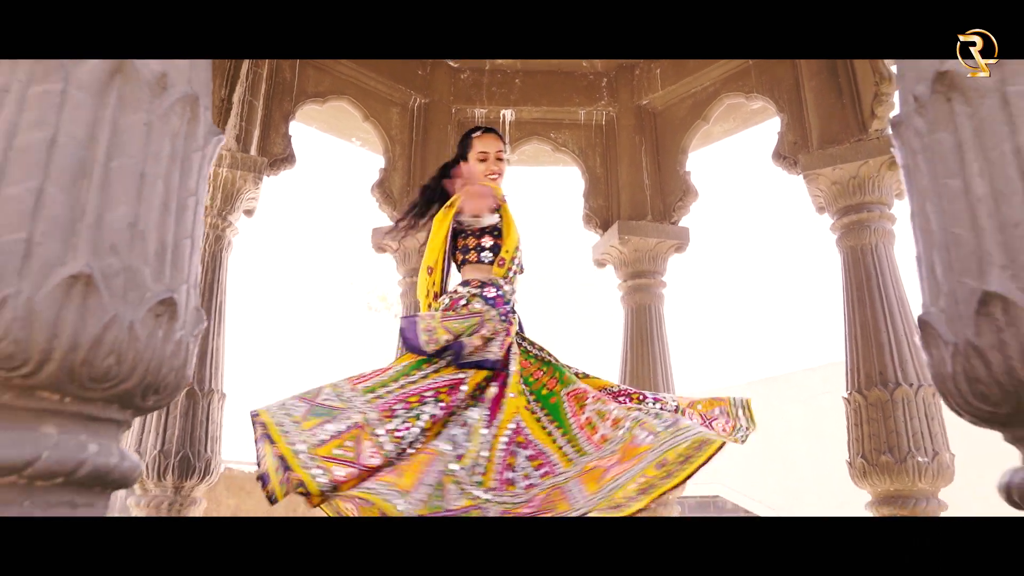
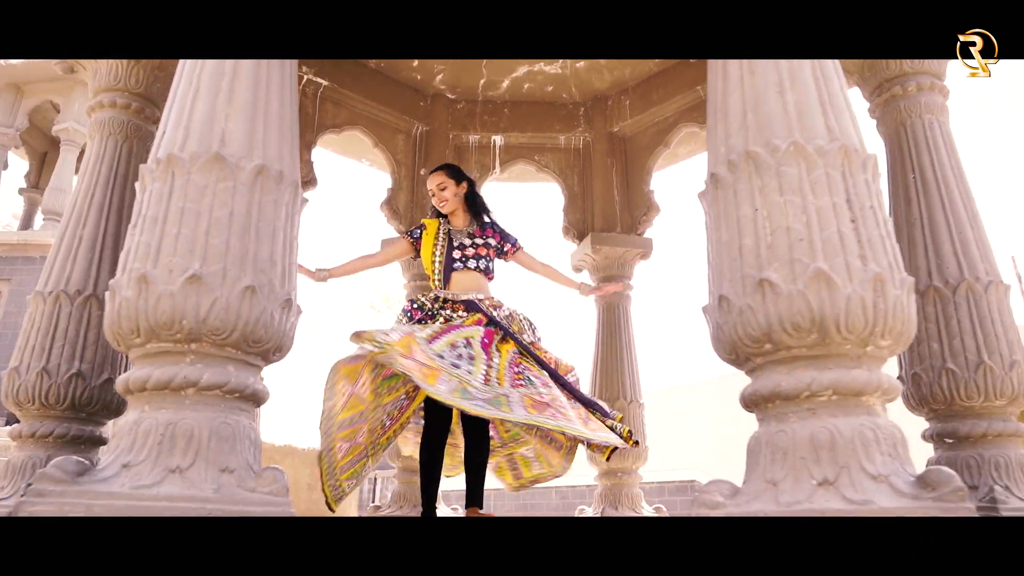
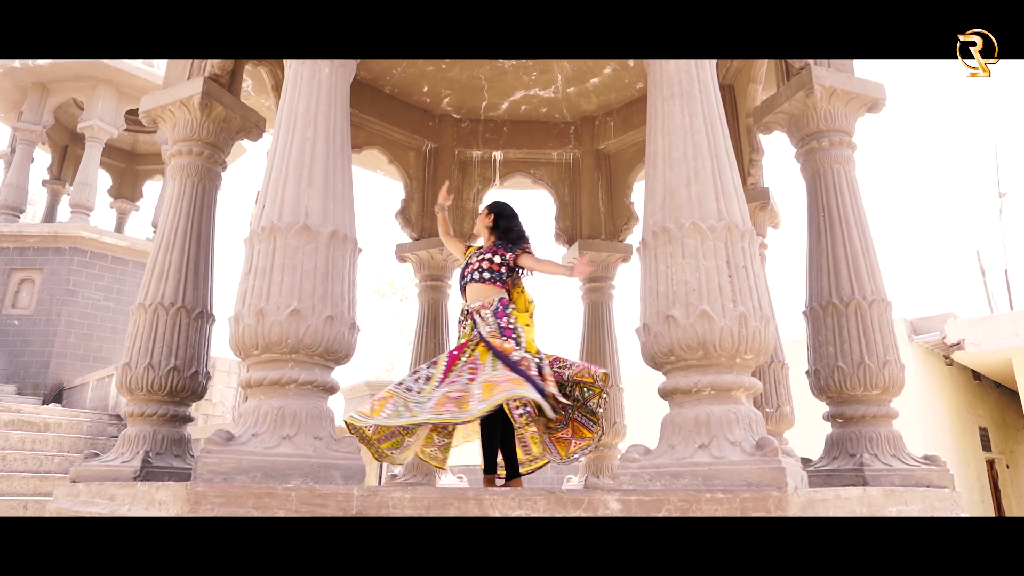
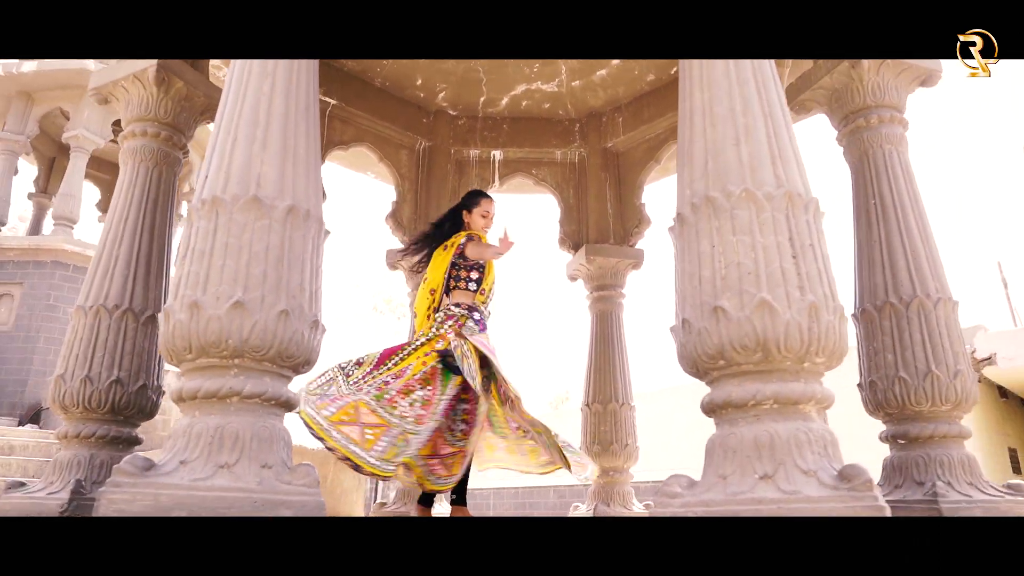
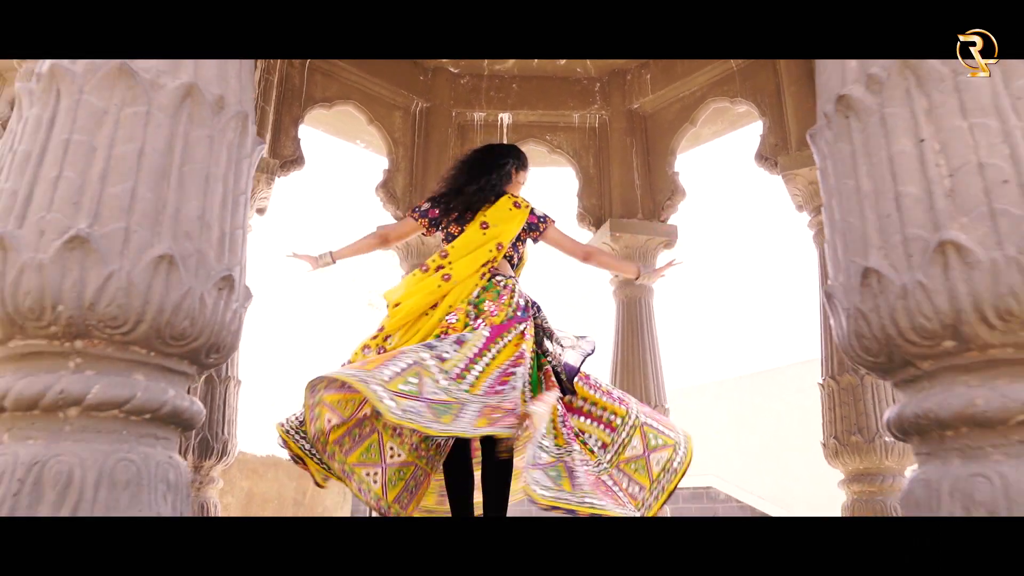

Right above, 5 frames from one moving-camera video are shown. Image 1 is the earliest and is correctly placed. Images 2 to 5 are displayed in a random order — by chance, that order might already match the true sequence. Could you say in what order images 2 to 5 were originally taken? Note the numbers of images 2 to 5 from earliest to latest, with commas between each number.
5, 2, 4, 3
